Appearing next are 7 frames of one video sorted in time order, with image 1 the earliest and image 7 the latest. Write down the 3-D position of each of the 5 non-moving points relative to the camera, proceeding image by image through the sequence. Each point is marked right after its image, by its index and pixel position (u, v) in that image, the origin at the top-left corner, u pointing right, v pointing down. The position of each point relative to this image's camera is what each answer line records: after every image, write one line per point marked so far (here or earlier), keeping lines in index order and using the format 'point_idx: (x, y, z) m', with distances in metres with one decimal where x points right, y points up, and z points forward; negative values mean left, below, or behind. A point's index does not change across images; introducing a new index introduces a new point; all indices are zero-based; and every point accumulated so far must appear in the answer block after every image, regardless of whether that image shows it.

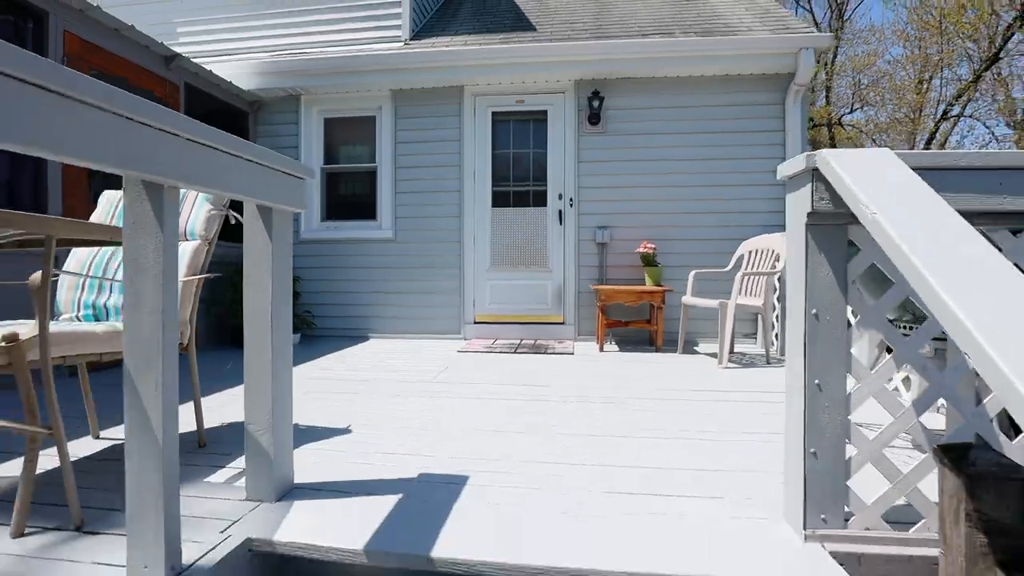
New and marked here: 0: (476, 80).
0: (-0.4, +2.2, +5.0) m
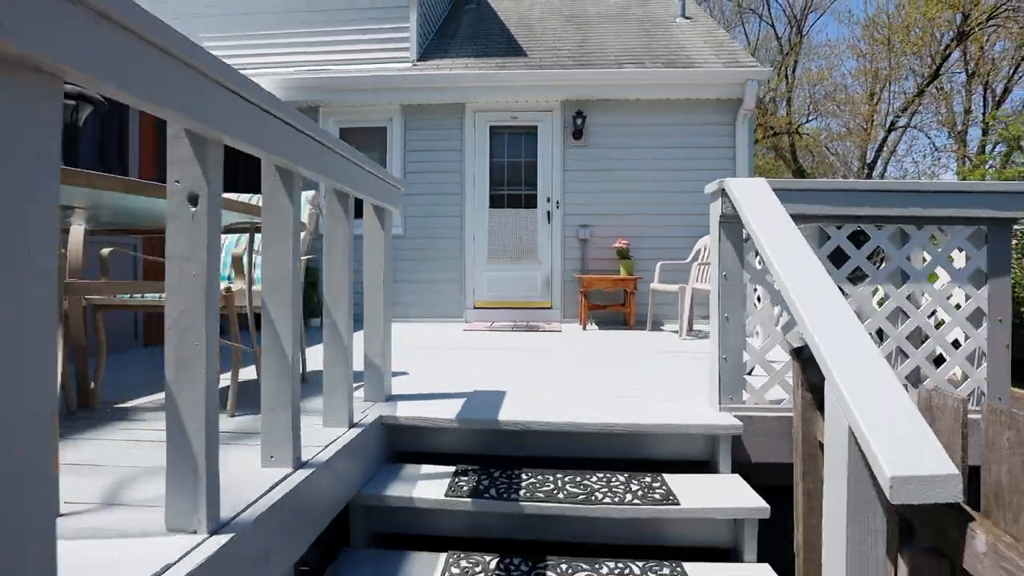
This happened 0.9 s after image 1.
0: (-0.4, +2.3, +5.8) m
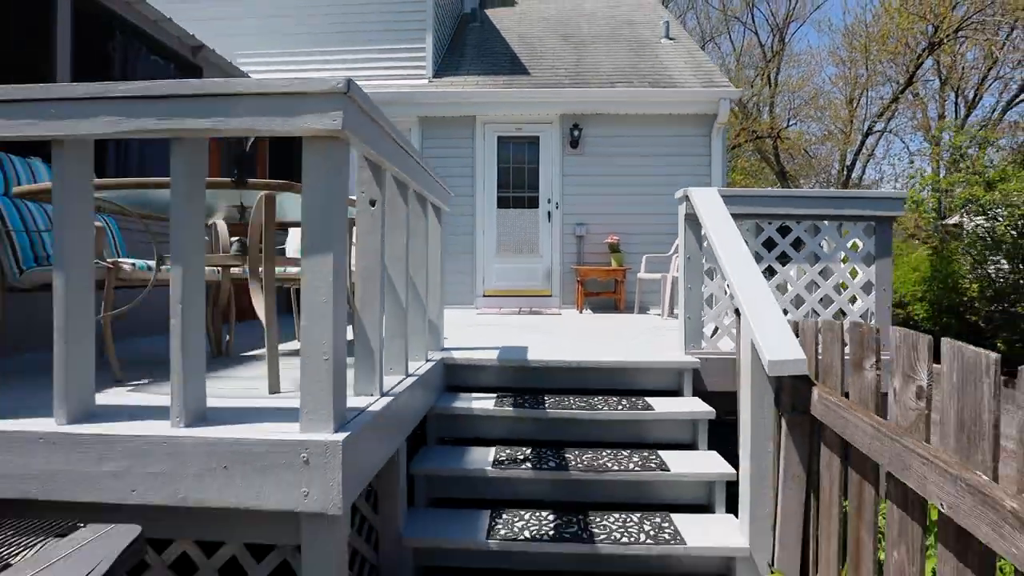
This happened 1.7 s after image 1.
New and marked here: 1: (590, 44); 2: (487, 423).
0: (-0.3, +2.4, +6.6) m
1: (+1.3, +4.1, +8.1) m
2: (-0.1, -0.8, +2.7) m
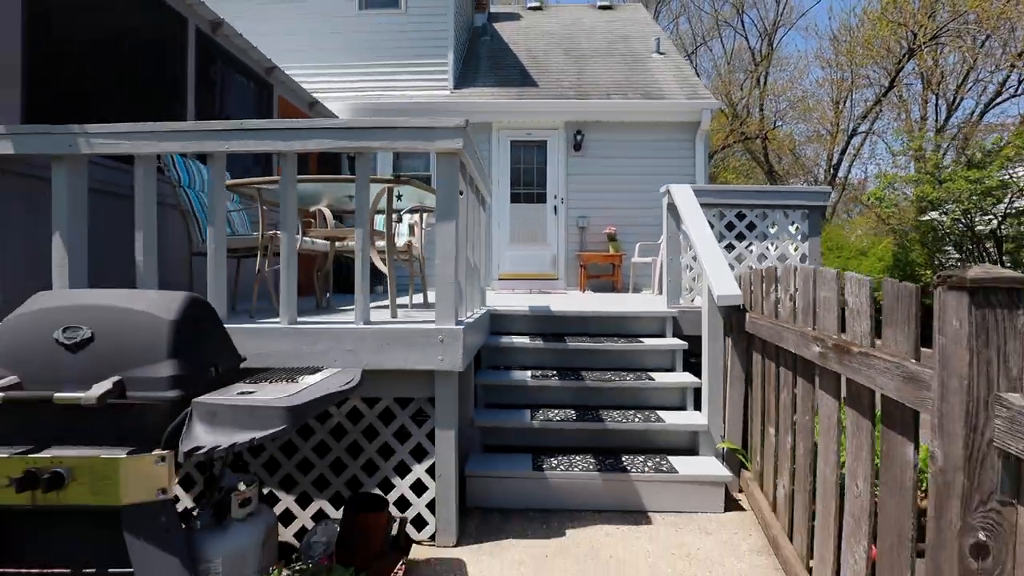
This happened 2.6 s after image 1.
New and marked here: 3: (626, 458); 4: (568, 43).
0: (-0.2, +2.7, +7.6) m
1: (+1.5, +4.4, +9.2) m
2: (+0.1, -0.5, +3.7) m
3: (+0.7, -1.1, +3.0) m
4: (+1.2, +5.0, +9.9) m
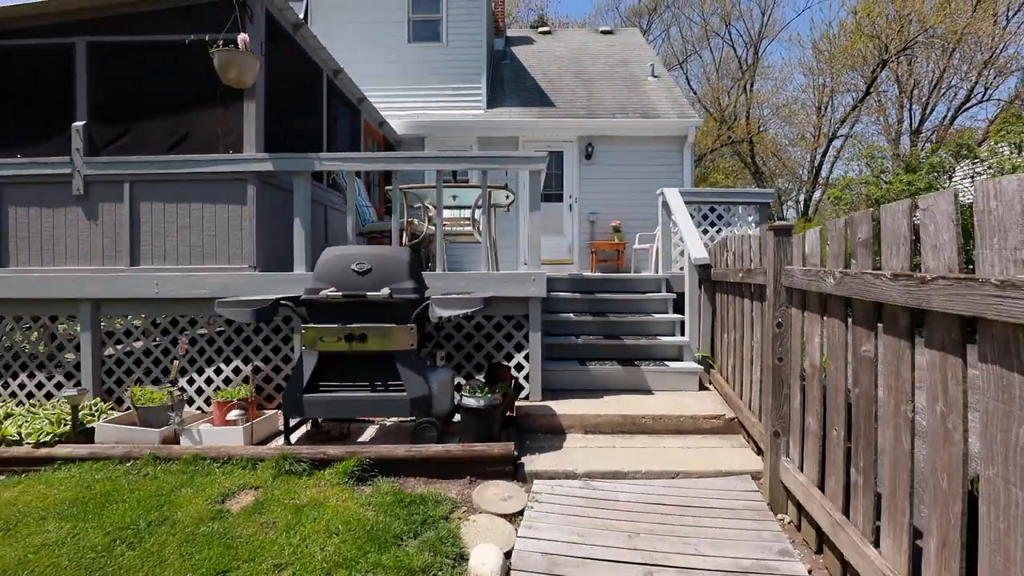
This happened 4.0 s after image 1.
0: (+0.3, +3.0, +9.4) m
1: (+1.9, +4.7, +11.0) m
2: (+0.6, -0.2, +5.5) m
3: (+1.3, -0.7, +4.9) m
4: (+1.6, +5.4, +11.7) m
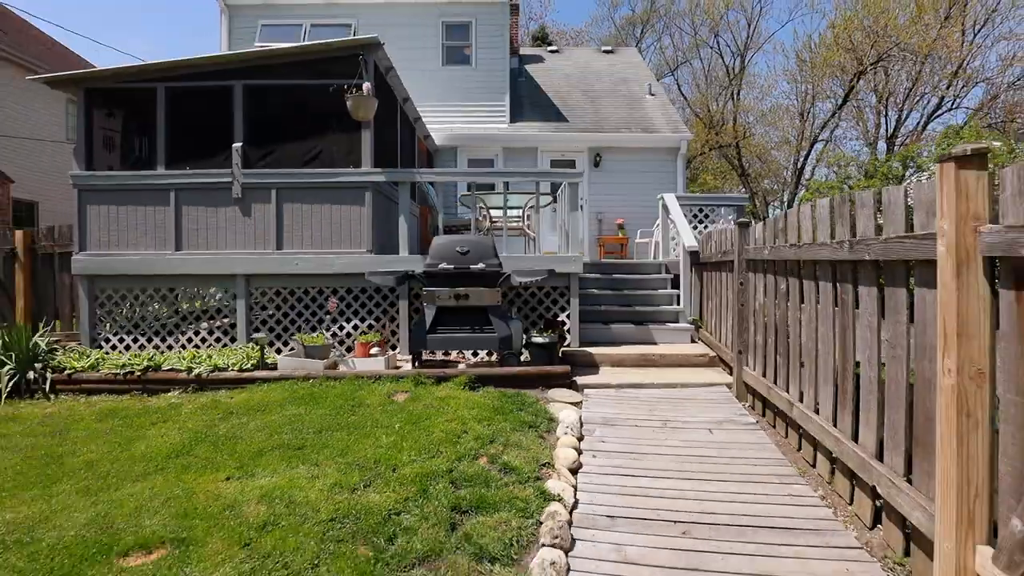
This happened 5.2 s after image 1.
0: (+0.8, +3.3, +11.1) m
1: (+2.3, +5.0, +12.7) m
2: (+1.2, +0.1, +7.2) m
3: (+1.9, -0.5, +6.6) m
4: (+2.0, +5.6, +13.4) m
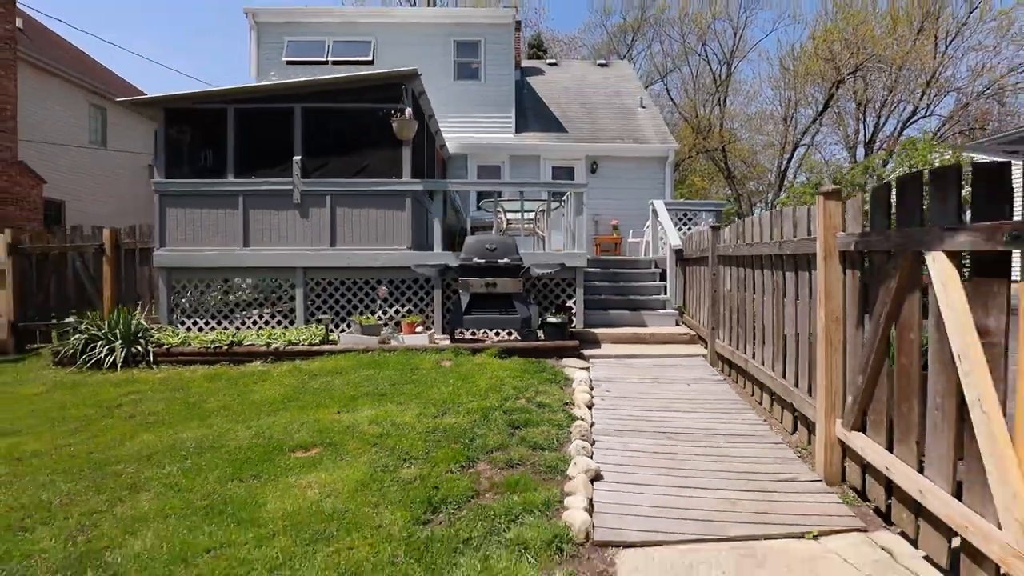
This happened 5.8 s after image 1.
0: (+0.9, +3.4, +12.4) m
1: (+2.5, +5.1, +14.0) m
2: (+1.4, +0.2, +8.5) m
3: (+2.1, -0.4, +7.9) m
4: (+2.1, +5.8, +14.7) m
